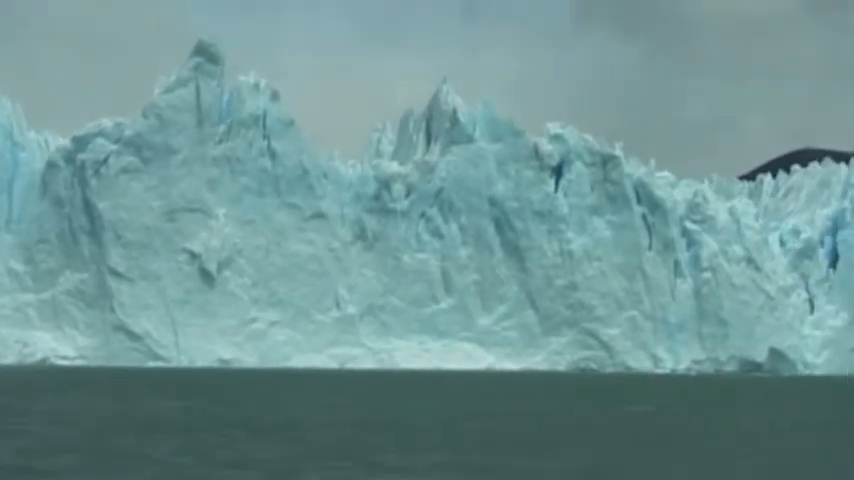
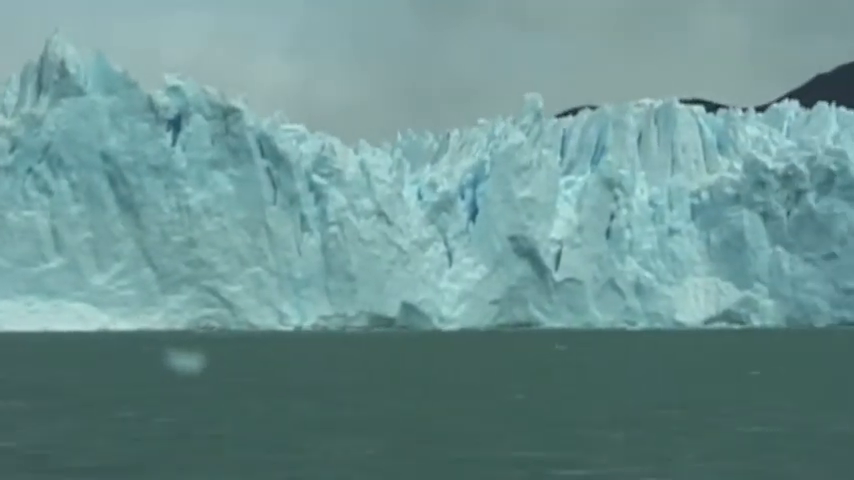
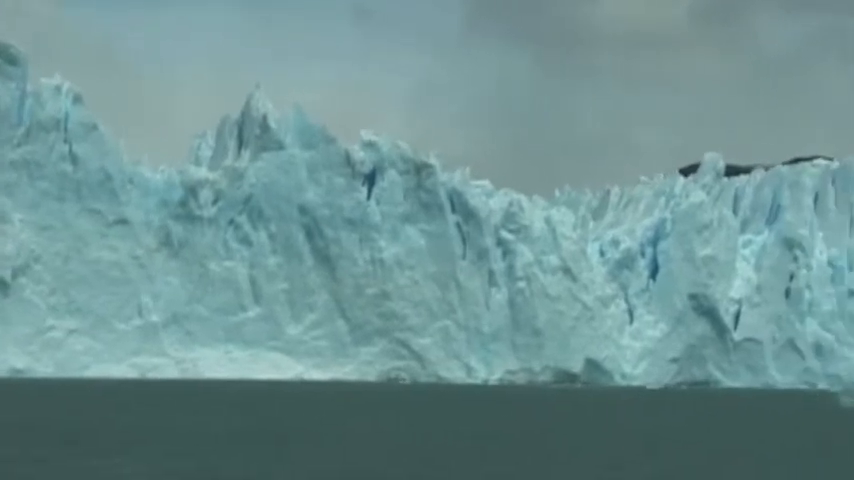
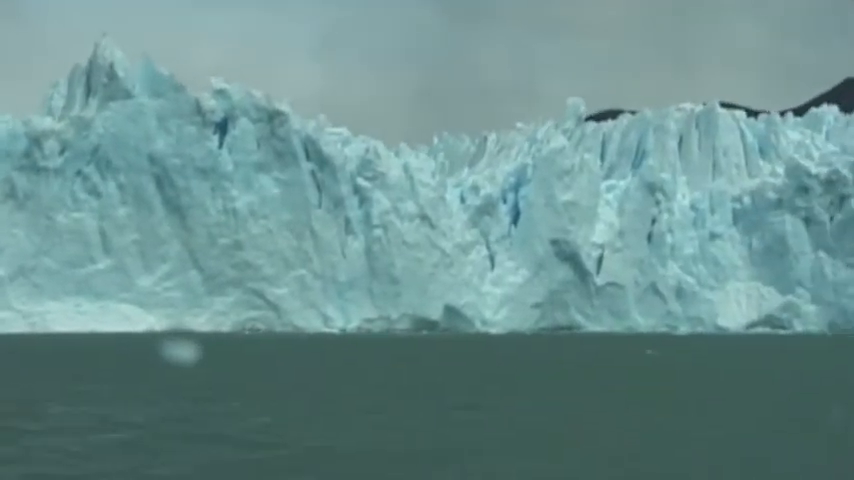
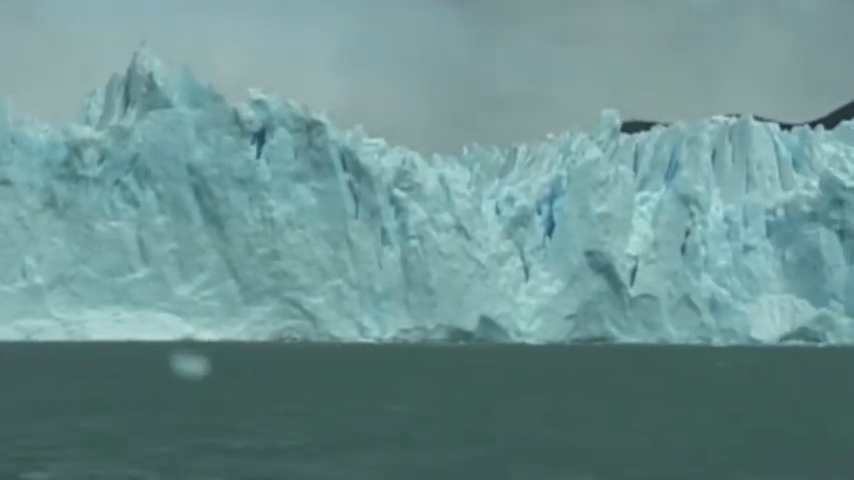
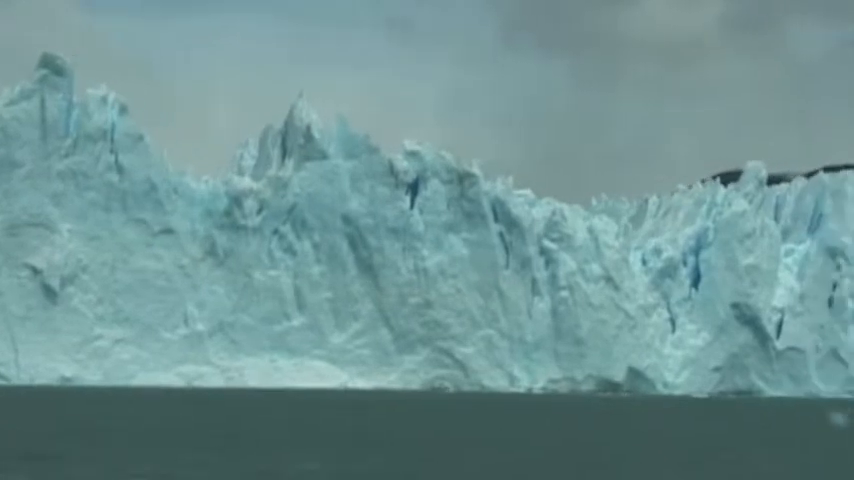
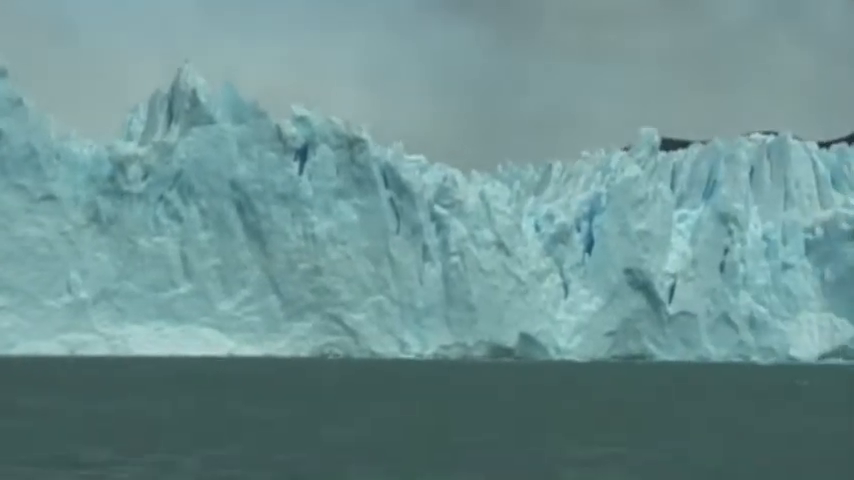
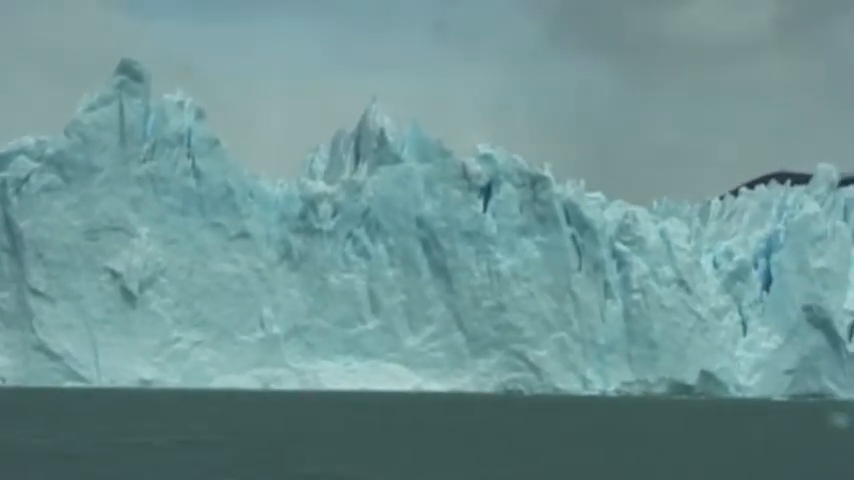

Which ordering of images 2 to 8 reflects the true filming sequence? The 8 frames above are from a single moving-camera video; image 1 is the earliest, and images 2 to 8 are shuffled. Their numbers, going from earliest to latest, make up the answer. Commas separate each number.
8, 6, 3, 7, 5, 4, 2
